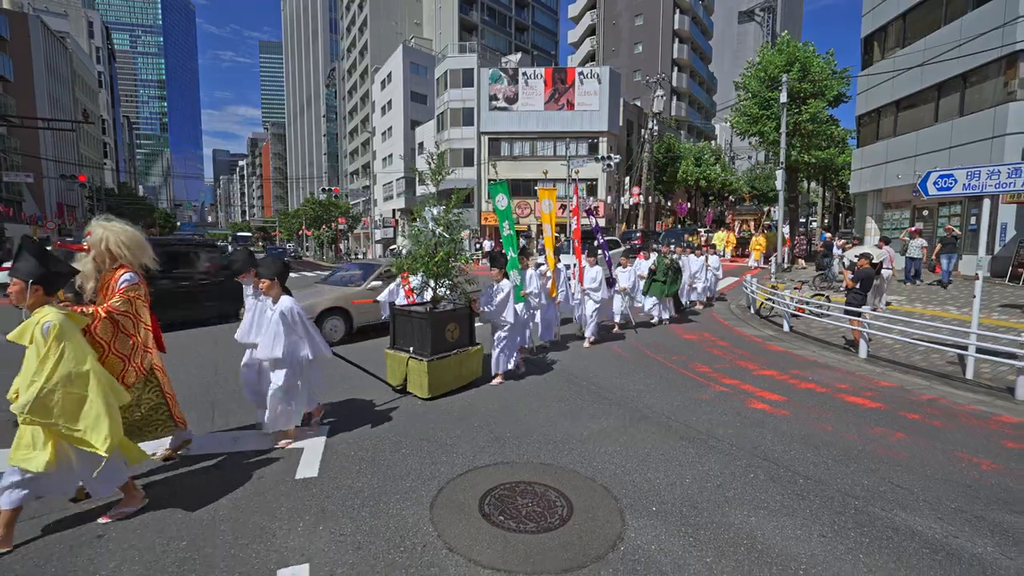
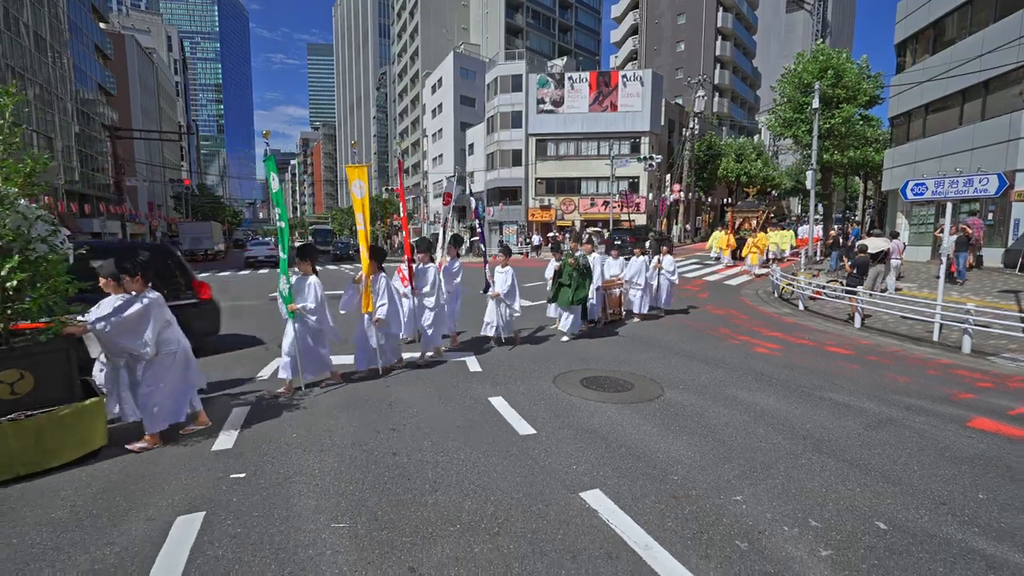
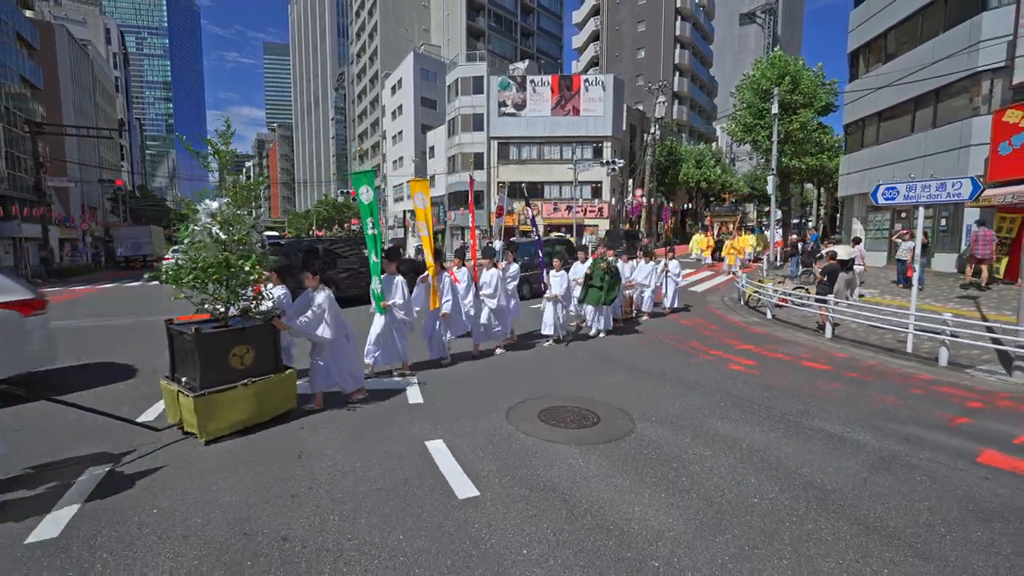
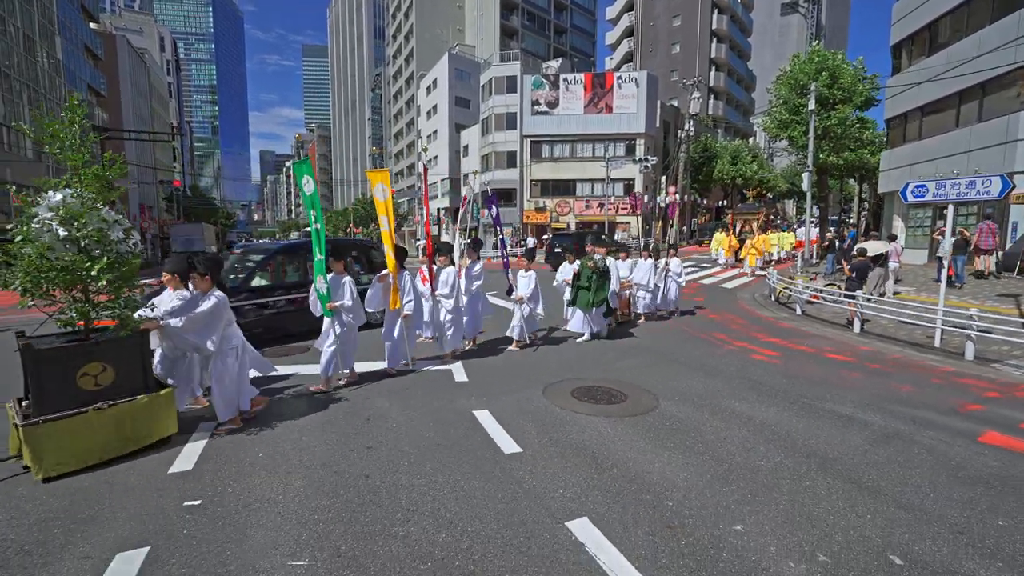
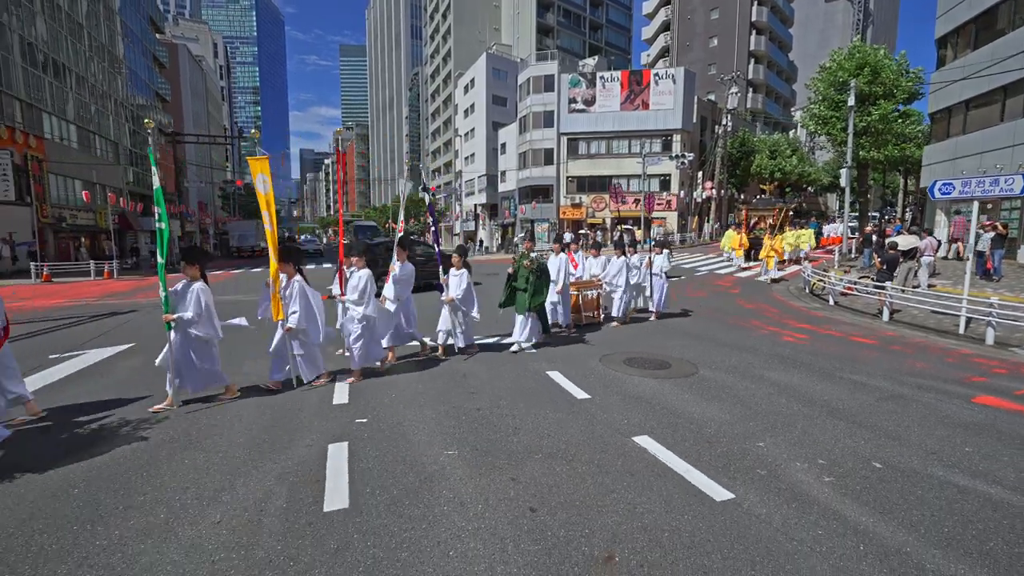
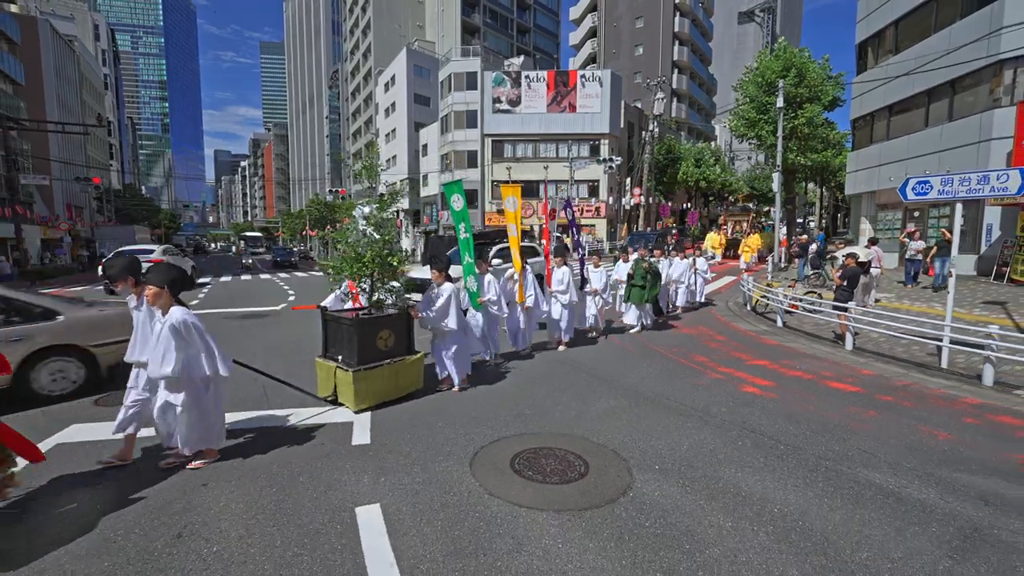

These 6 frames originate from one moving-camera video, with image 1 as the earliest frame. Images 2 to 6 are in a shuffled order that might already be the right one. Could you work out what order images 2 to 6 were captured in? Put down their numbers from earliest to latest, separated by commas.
6, 3, 4, 2, 5
